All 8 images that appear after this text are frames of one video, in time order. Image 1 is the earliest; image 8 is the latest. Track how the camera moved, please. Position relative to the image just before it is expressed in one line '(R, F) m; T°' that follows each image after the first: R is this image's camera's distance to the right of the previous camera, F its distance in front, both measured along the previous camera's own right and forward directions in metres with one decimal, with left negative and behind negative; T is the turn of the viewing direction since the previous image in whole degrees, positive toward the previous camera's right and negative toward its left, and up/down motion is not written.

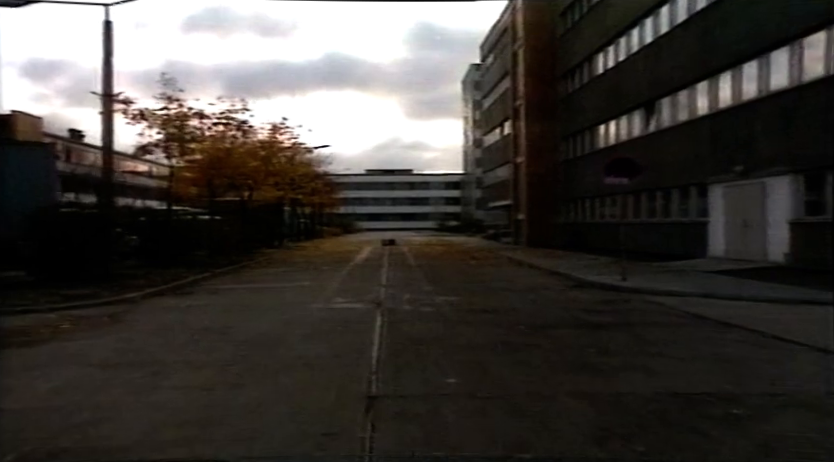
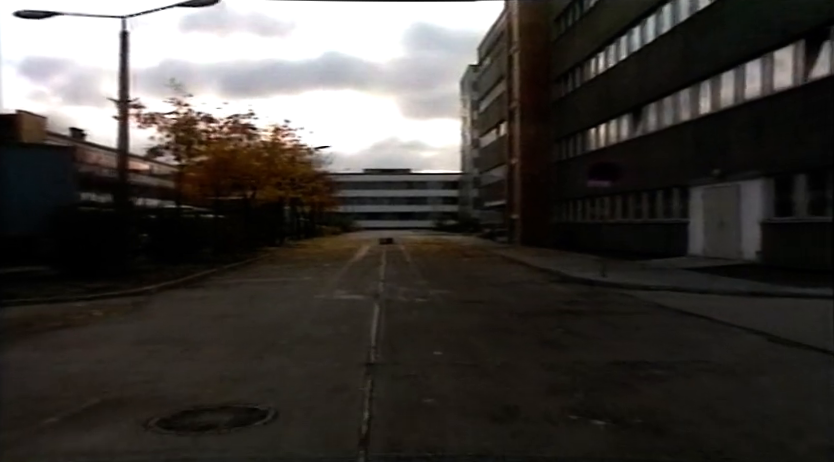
(+0.1, -1.4) m; 0°
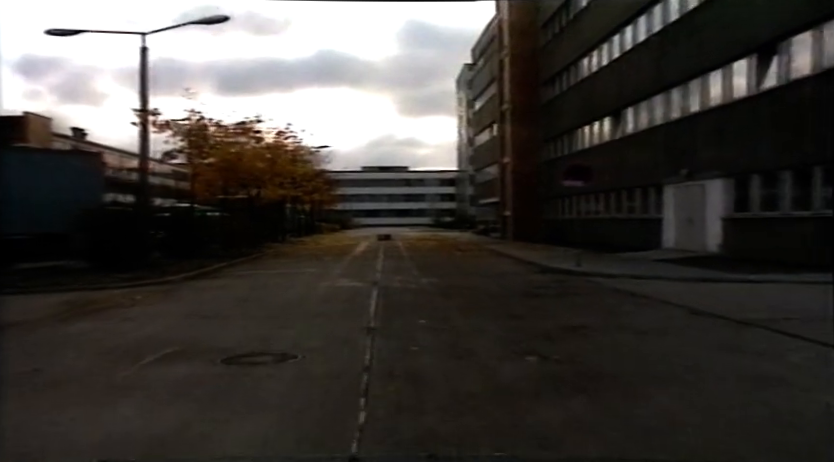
(+0.1, -2.3) m; 0°
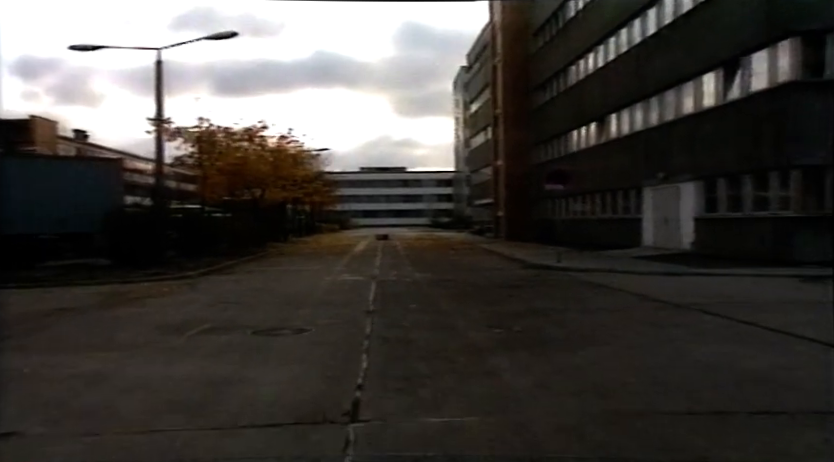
(+0.1, -2.0) m; 0°
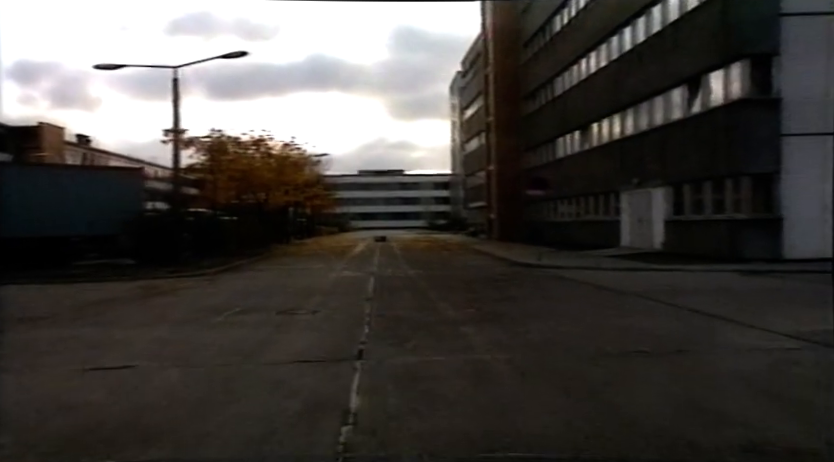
(+0.2, -2.5) m; 0°
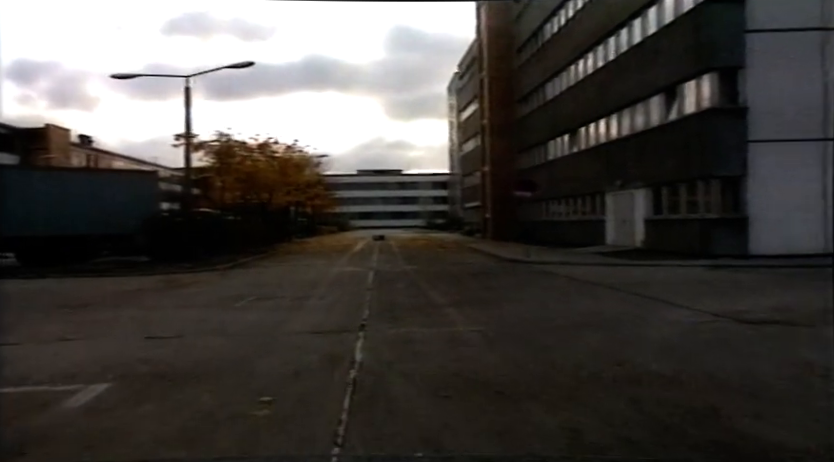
(+0.1, -2.0) m; 0°
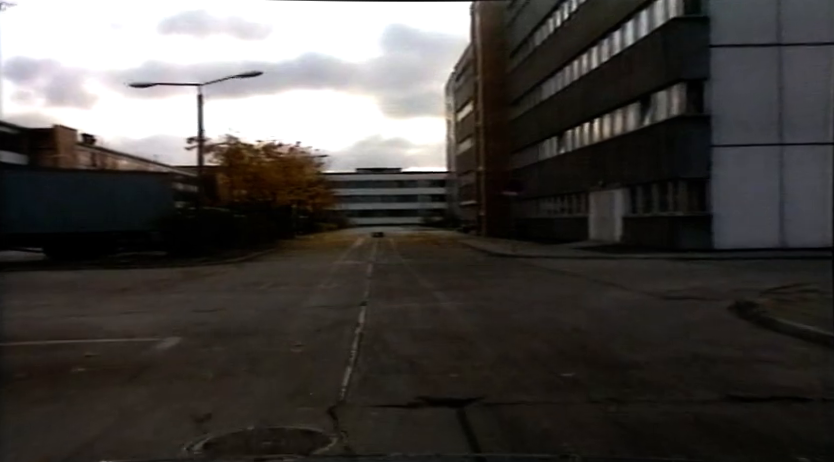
(+0.2, -2.5) m; 0°
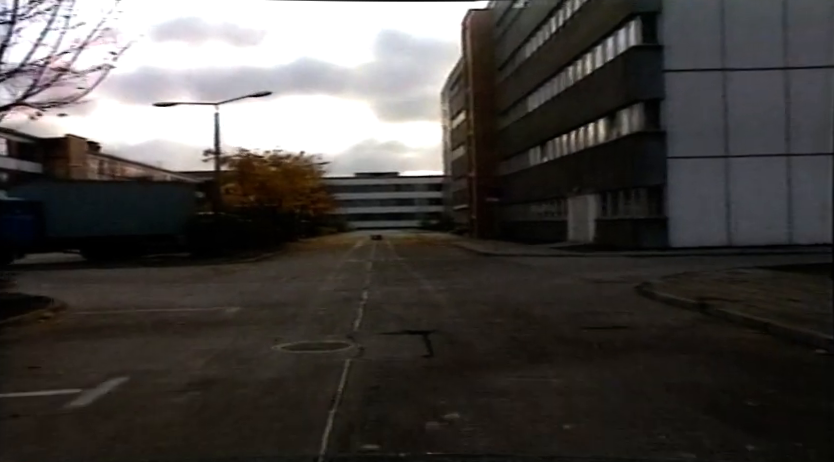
(+0.2, -3.9) m; 0°
